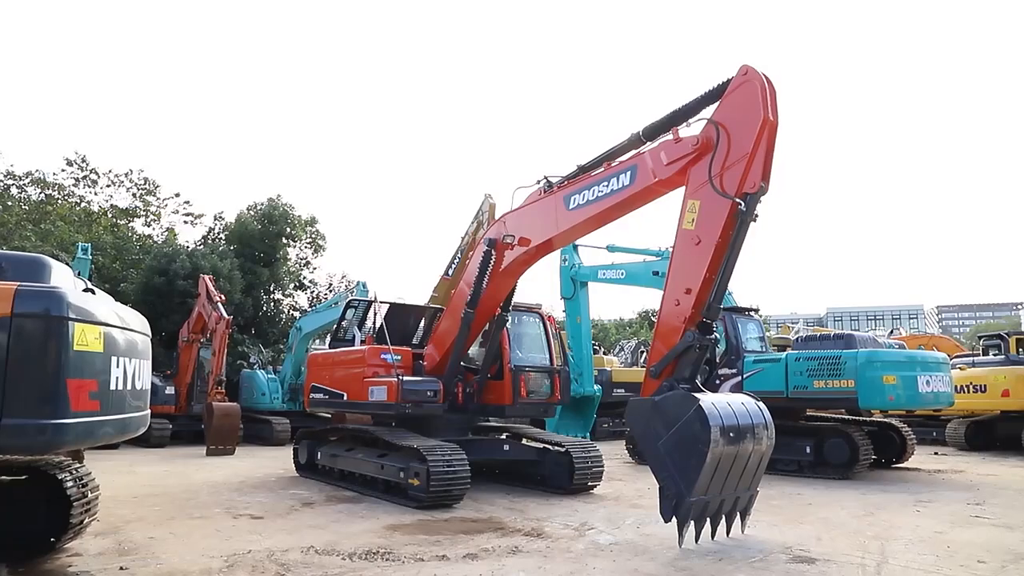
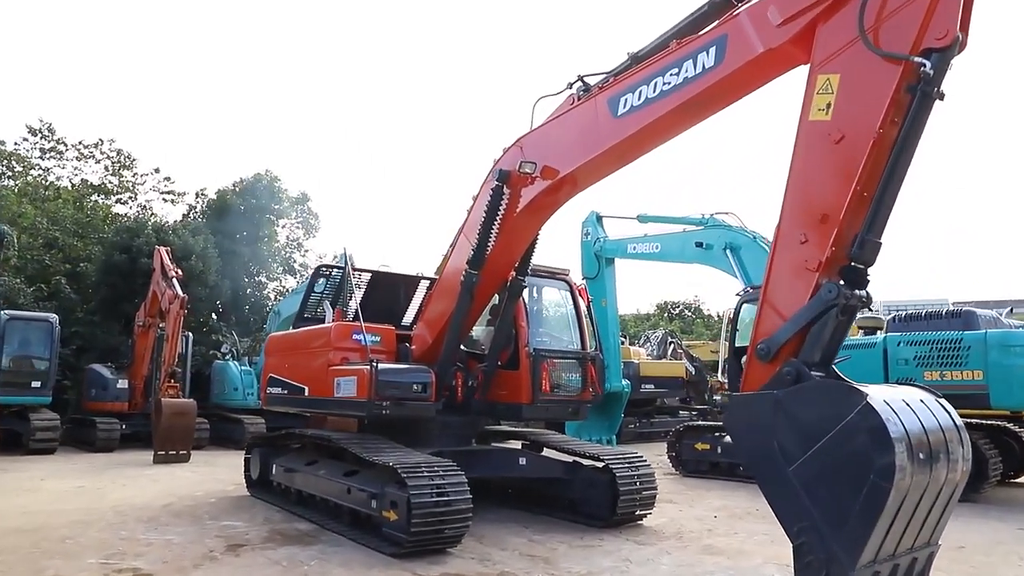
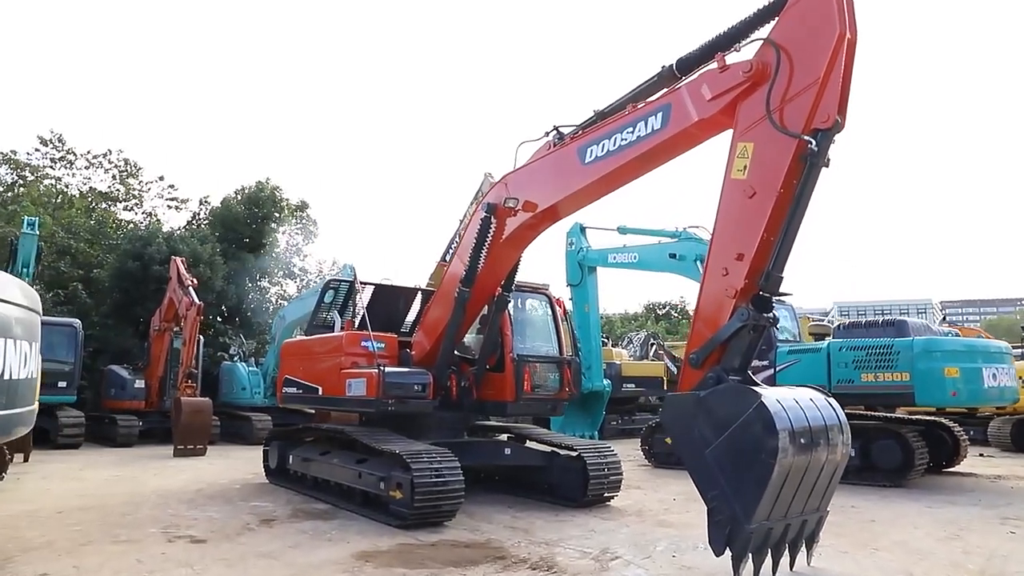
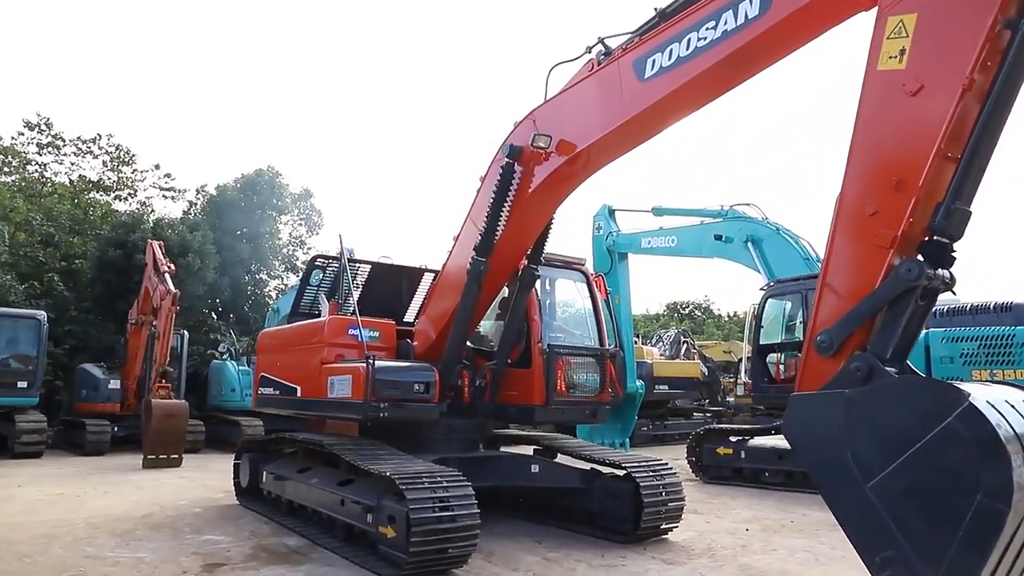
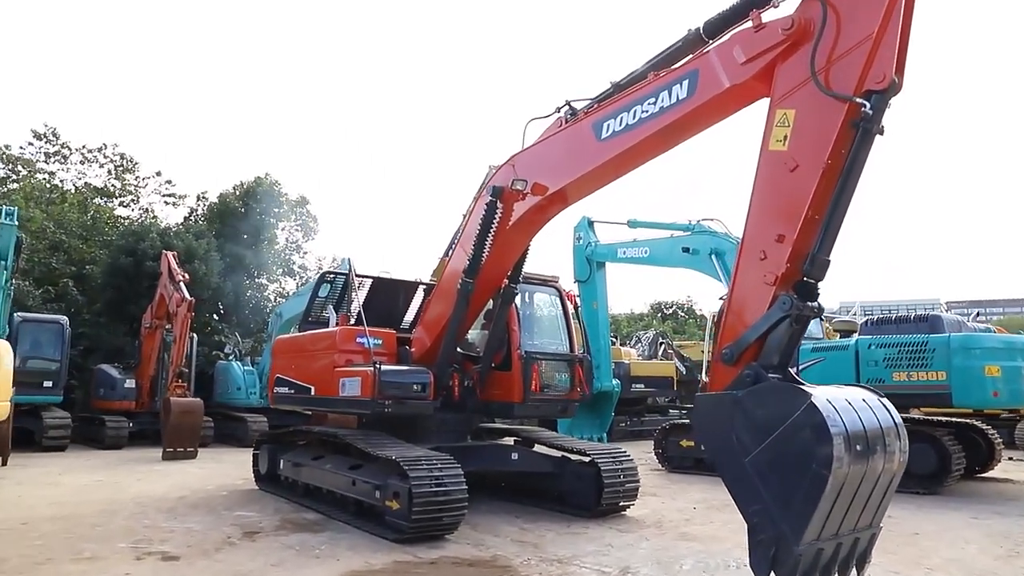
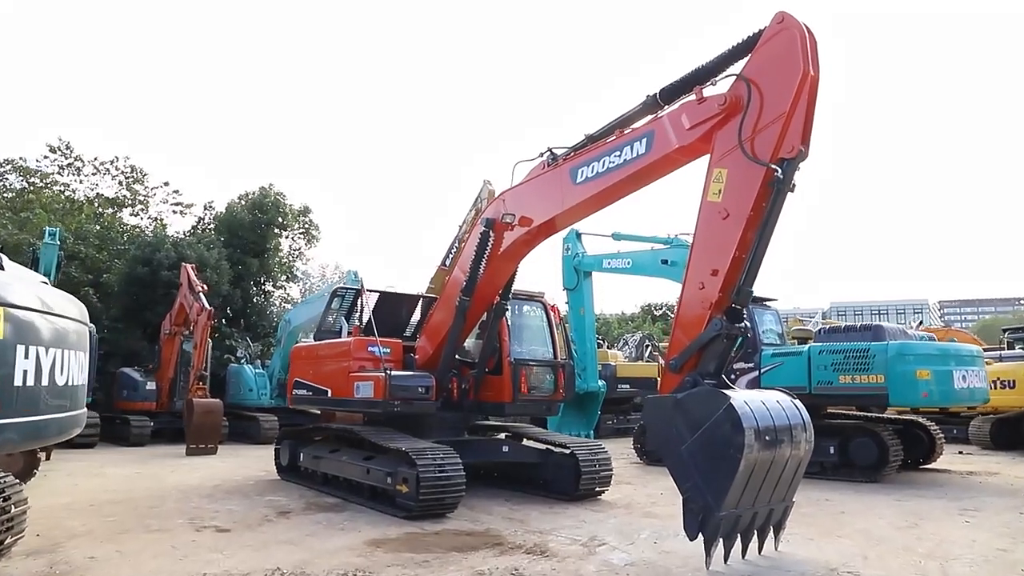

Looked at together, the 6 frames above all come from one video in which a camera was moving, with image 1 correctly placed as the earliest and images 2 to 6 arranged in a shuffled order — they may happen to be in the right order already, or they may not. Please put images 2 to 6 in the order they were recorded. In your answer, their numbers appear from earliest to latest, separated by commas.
6, 3, 5, 2, 4
